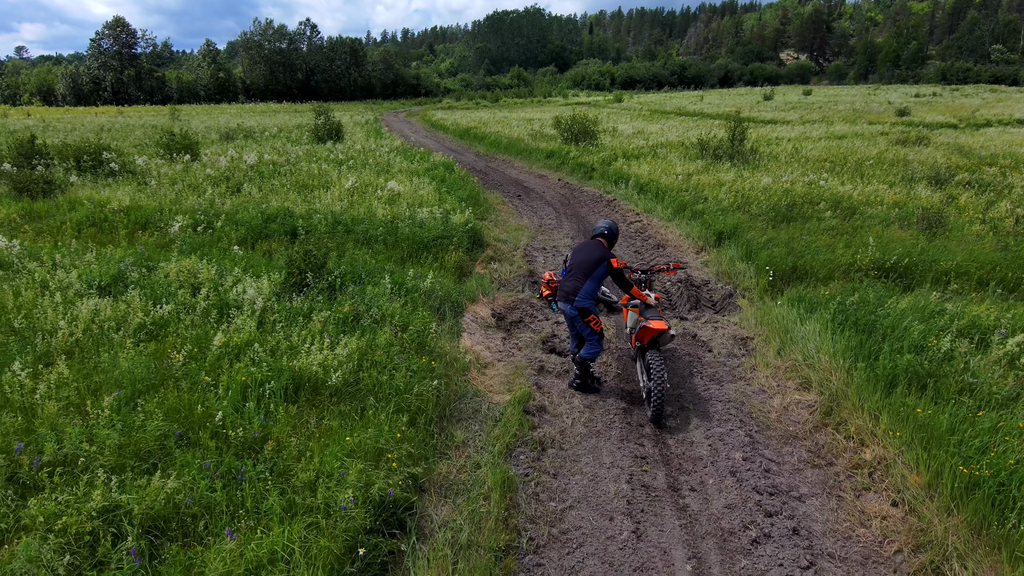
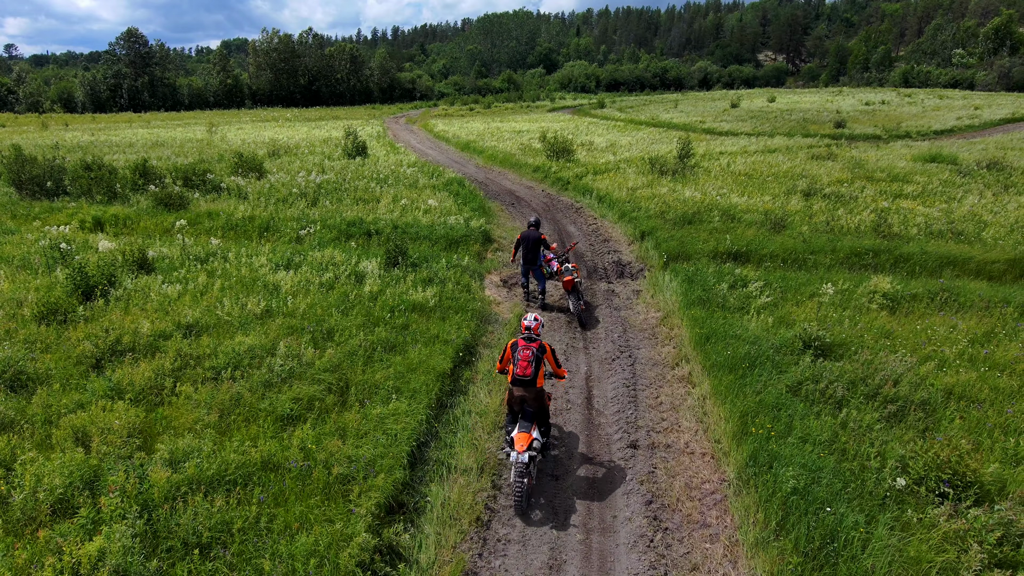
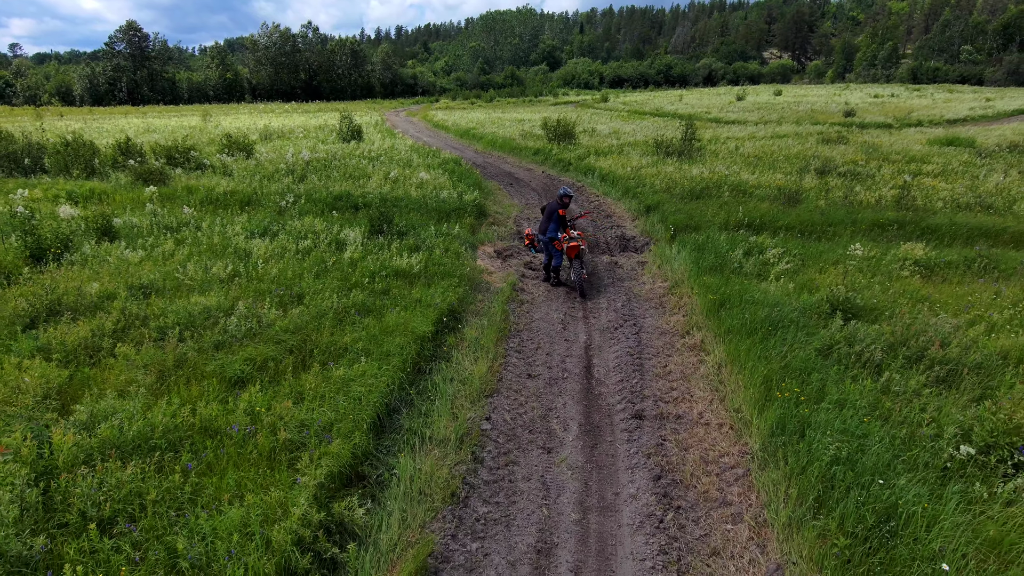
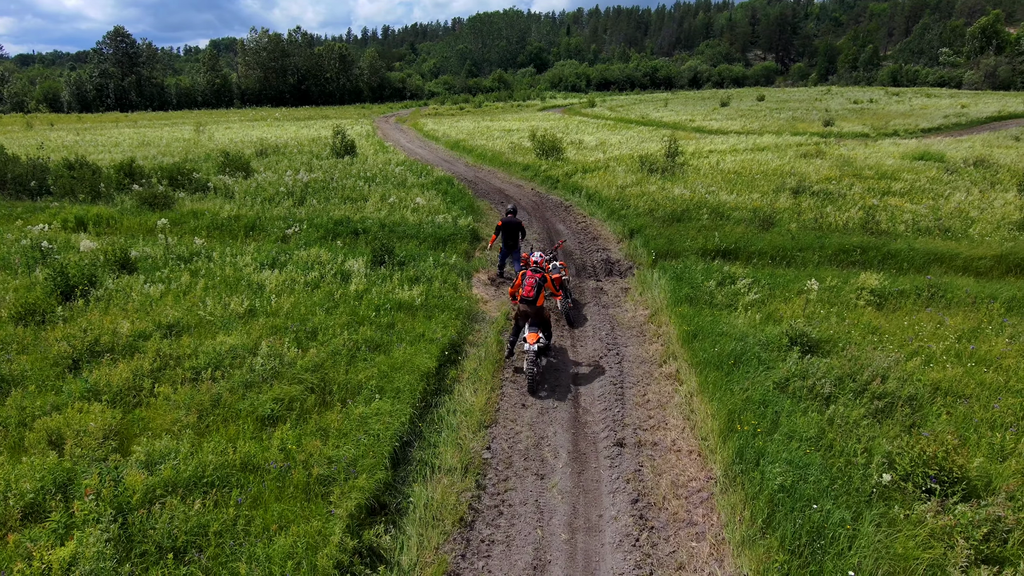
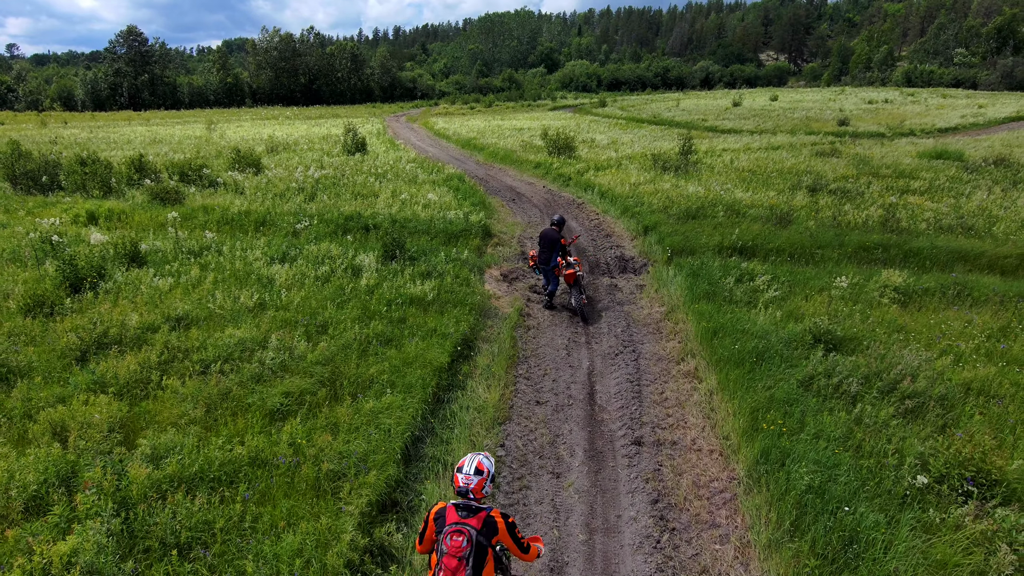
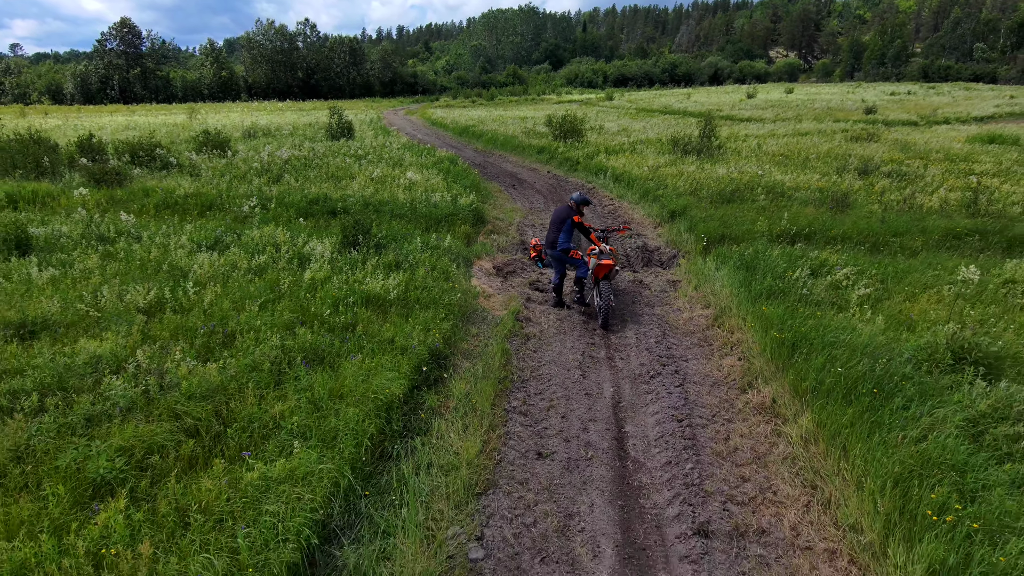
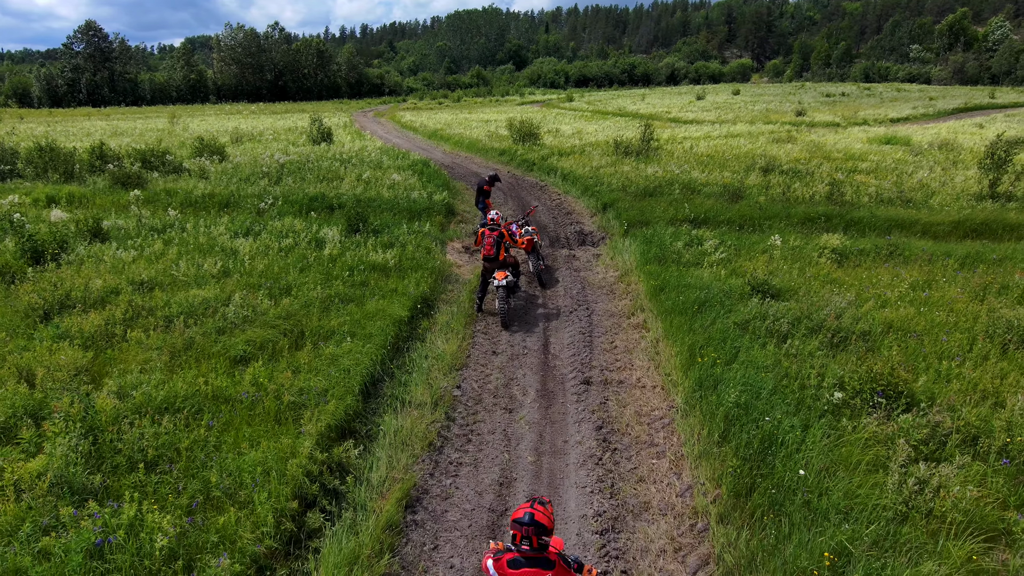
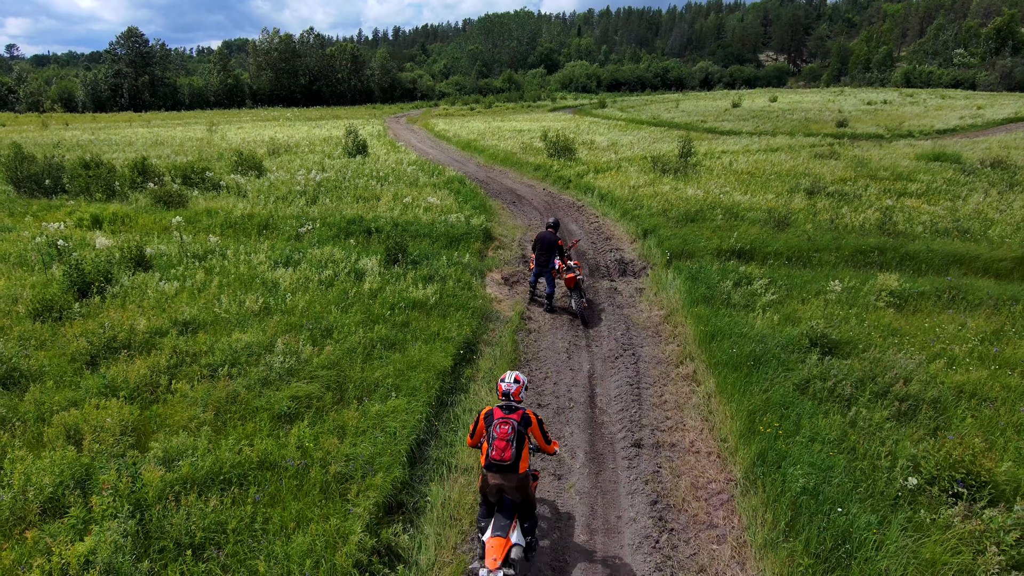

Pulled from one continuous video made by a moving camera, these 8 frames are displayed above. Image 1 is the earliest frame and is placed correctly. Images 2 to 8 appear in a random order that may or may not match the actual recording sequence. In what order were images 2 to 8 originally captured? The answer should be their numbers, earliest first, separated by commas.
6, 3, 5, 8, 2, 4, 7
